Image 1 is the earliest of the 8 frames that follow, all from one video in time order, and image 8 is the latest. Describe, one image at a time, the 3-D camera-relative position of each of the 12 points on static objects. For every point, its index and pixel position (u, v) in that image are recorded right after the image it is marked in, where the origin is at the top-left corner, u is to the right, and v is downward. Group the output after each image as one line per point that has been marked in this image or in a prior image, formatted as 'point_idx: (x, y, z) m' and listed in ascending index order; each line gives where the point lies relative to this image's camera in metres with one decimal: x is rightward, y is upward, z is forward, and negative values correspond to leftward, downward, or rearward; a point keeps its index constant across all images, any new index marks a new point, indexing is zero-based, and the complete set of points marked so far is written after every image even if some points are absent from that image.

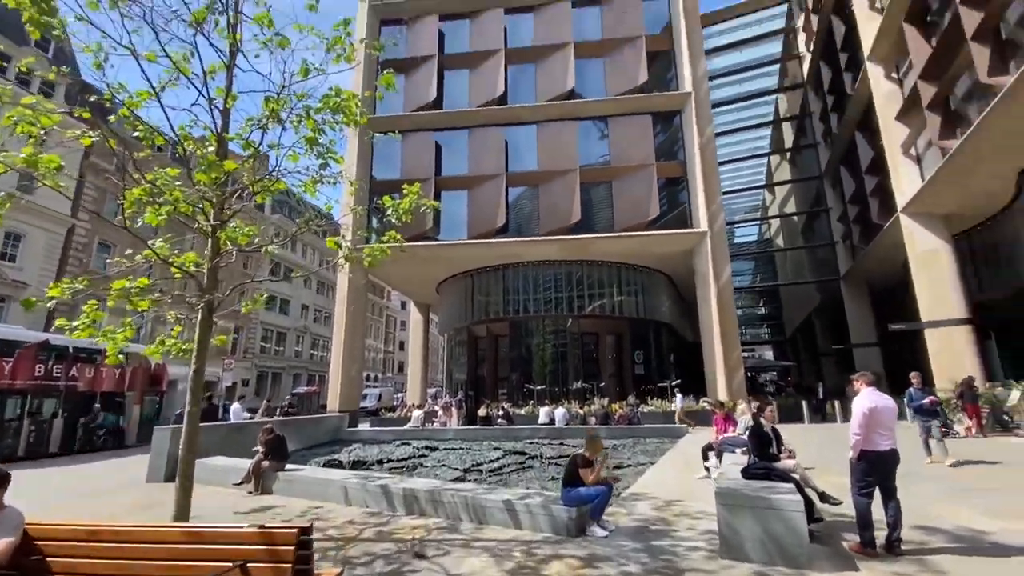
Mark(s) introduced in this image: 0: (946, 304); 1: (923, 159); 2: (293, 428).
0: (+16.6, -0.7, +18.4) m
1: (+16.8, +5.3, +19.6) m
2: (-6.6, -4.2, +14.5) m
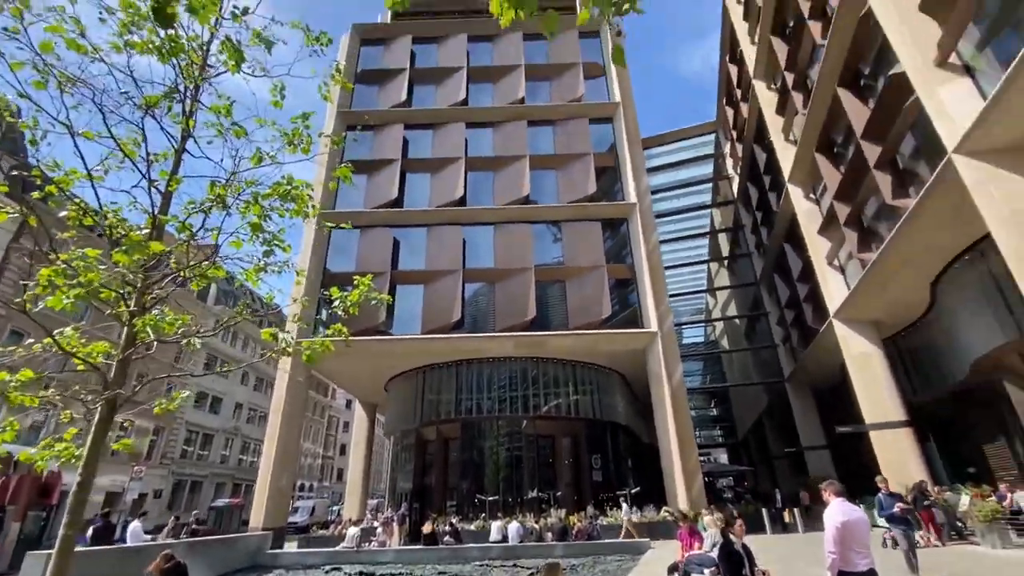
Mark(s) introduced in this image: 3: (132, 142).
0: (+14.8, -4.7, +19.0) m
1: (+14.9, +0.8, +21.4) m
2: (-8.0, -6.8, +12.4) m
3: (-5.6, +2.2, +7.1) m
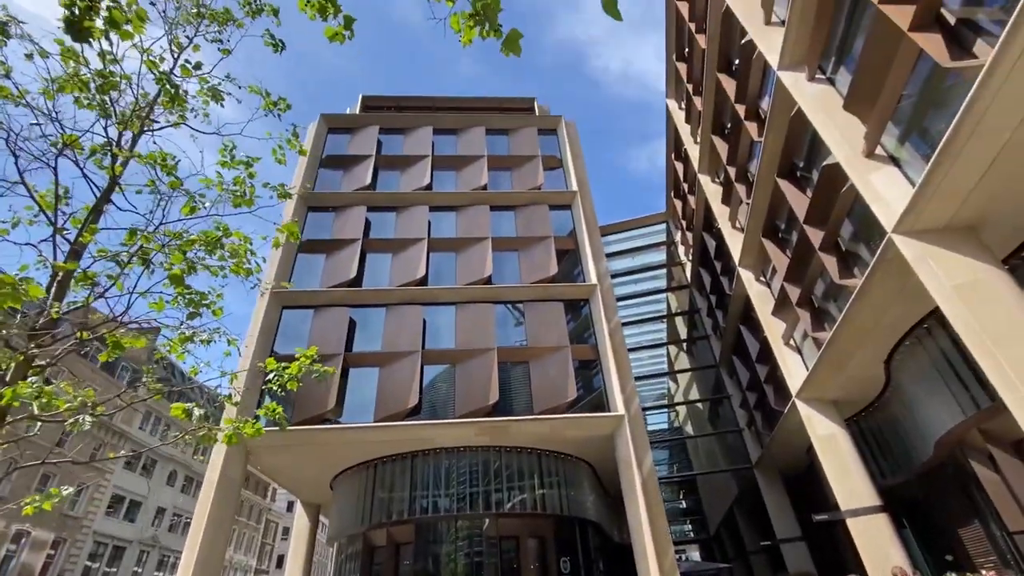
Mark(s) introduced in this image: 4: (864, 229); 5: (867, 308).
0: (+13.3, -7.8, +18.5) m
1: (+13.2, -2.8, +21.8) m
2: (-8.9, -8.5, +9.8) m
3: (-6.1, +1.3, +6.4) m
4: (+11.9, +2.0, +16.2) m
5: (+11.8, -0.7, +16.0) m
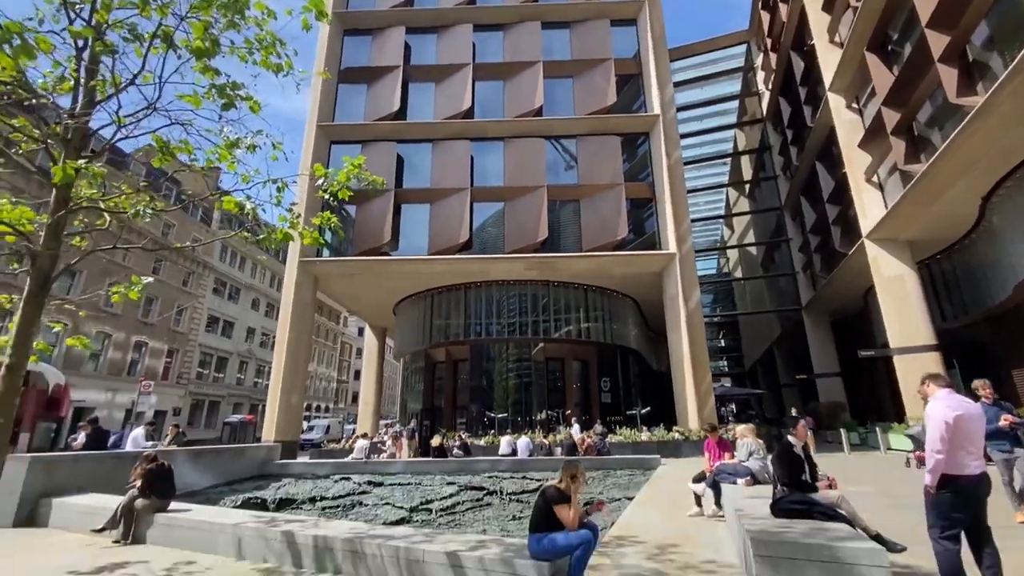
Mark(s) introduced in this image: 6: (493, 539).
0: (+15.2, -1.6, +18.1) m
1: (+15.3, +4.2, +19.7) m
2: (-7.7, -4.4, +12.2) m
3: (-5.4, +3.8, +5.7) m
4: (+13.5, +7.0, +13.1) m
5: (+13.4, +4.5, +13.7) m
6: (-0.2, -2.3, +4.4) m
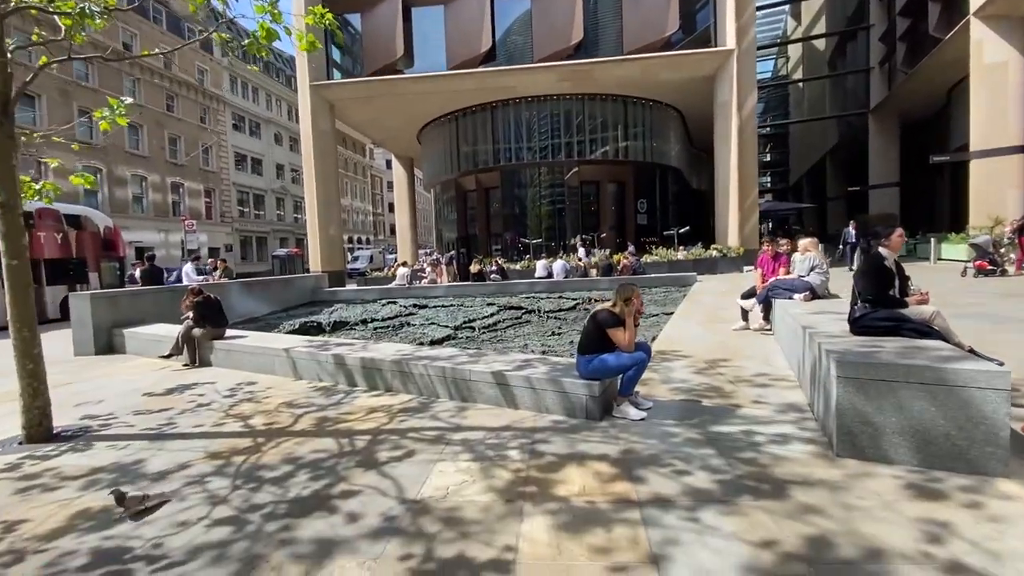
0: (+16.3, +5.2, +15.8) m
1: (+16.2, +11.2, +15.3) m
2: (-6.8, -0.1, +12.9) m
3: (-5.2, +5.4, +3.8) m
4: (+13.9, +11.5, +8.3) m
5: (+14.0, +9.3, +9.8) m
6: (+0.3, -0.6, +4.4) m
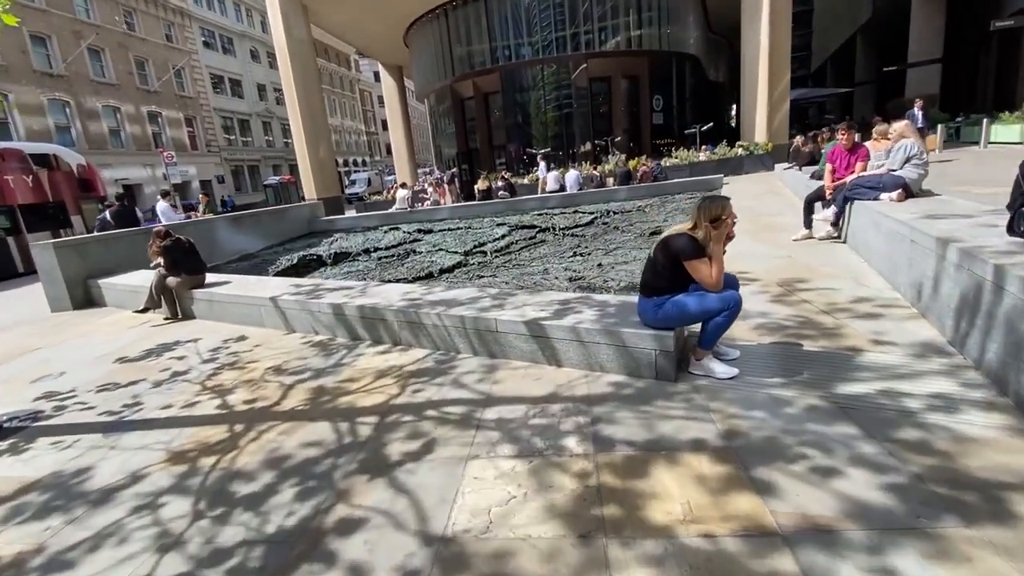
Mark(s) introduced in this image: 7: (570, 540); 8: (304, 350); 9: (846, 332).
0: (+16.2, +8.6, +13.4) m
1: (+15.8, +14.4, +11.8) m
2: (-6.5, +1.5, +11.9) m
3: (-5.4, +5.4, +2.0) m
4: (+13.4, +13.4, +4.9) m
5: (+13.6, +11.5, +6.8) m
6: (+0.5, -0.1, +3.5) m
7: (+0.2, -0.9, +1.7) m
8: (-1.8, -0.5, +4.1) m
9: (+2.1, -0.3, +3.1) m
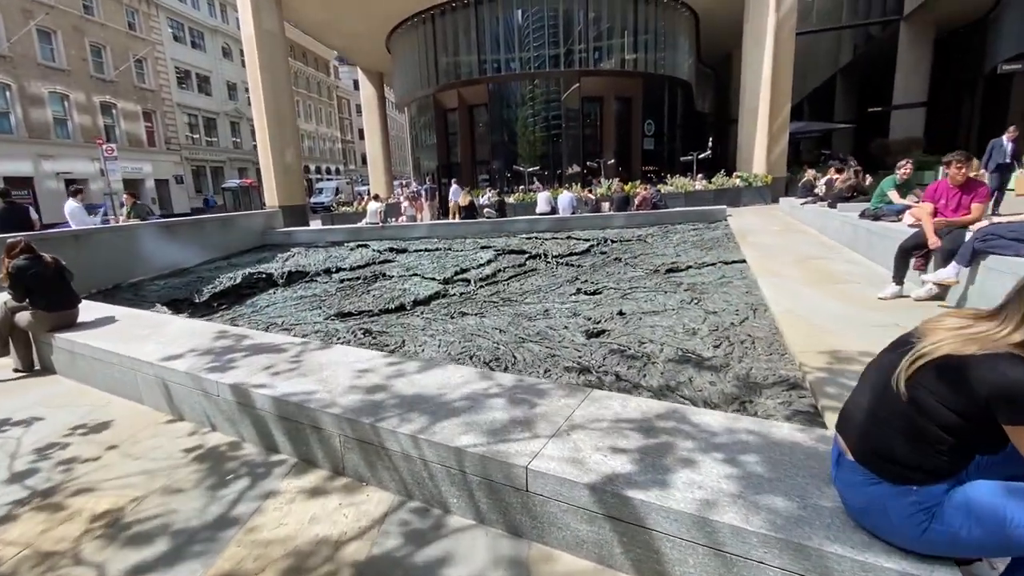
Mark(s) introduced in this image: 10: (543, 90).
0: (+16.1, +7.1, +13.1) m
1: (+16.1, +13.0, +11.7) m
2: (-6.7, +1.1, +10.0) m
3: (-4.9, +5.3, +0.4) m
4: (+14.0, +12.3, +4.7) m
5: (+14.1, +10.3, +6.5) m
6: (+0.7, -0.5, +1.9) m
7: (+0.4, -1.3, +0.1) m
8: (-1.7, -0.9, +2.4) m
9: (+2.3, -0.8, +1.7) m
10: (+1.2, +7.8, +18.8) m
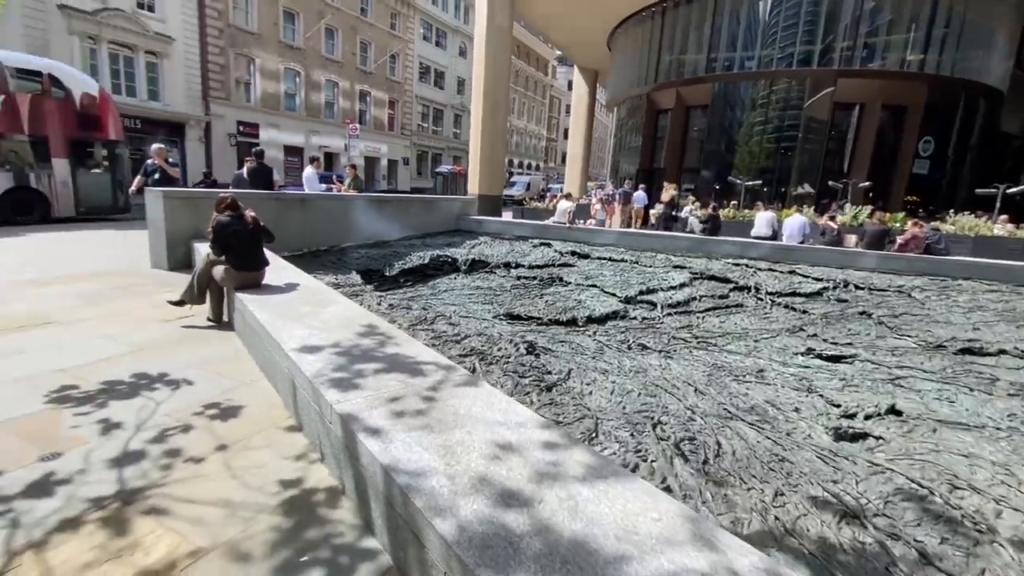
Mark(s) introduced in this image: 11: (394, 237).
0: (+20.6, +3.4, +5.5) m
1: (+21.1, +9.2, +4.1) m
2: (-2.6, +1.7, +10.6) m
3: (-3.5, +5.8, +0.9) m
4: (+16.6, +9.2, -1.8) m
5: (+16.9, +7.2, -0.1) m
6: (+1.1, -0.9, +0.6) m
7: (+0.1, -1.5, -1.0) m
8: (-1.0, -0.9, +1.9) m
9: (+2.5, -1.5, -0.2) m
10: (+9.0, +6.5, +16.0) m
11: (-2.6, +1.1, +10.7) m
